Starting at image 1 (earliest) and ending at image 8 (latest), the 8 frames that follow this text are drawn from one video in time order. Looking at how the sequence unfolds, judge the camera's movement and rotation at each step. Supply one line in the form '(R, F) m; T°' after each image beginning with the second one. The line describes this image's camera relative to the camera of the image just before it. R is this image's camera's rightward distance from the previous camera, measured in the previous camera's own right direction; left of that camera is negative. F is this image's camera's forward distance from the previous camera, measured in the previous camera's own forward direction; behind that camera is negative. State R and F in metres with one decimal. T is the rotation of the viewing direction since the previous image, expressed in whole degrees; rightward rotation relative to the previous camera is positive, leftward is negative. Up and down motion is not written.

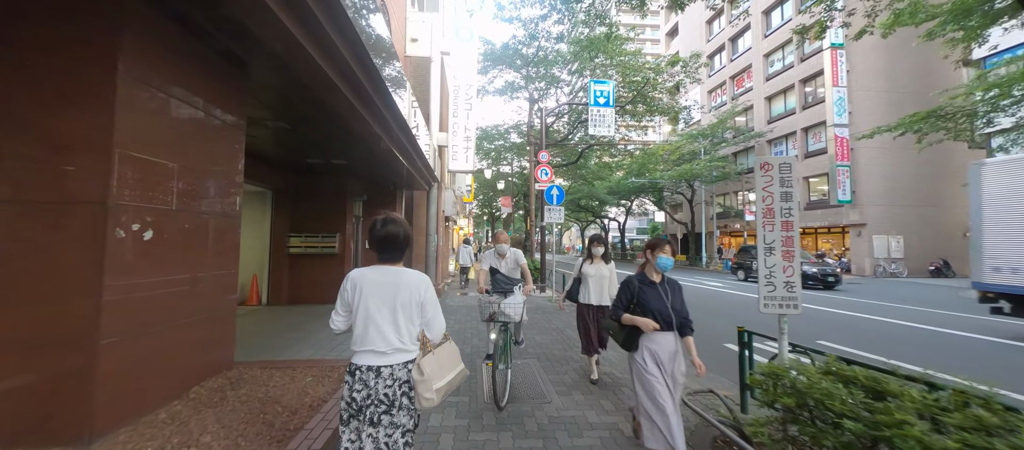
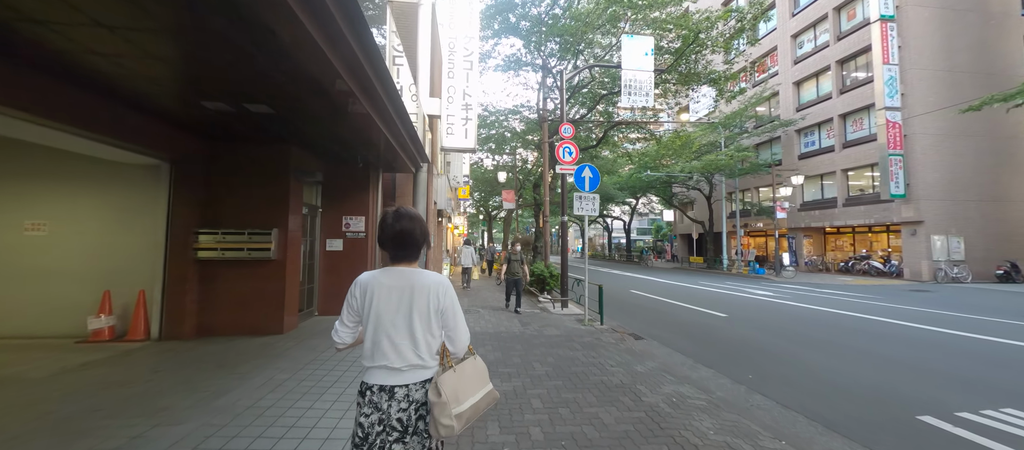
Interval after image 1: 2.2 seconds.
(-0.5, +2.9) m; +1°
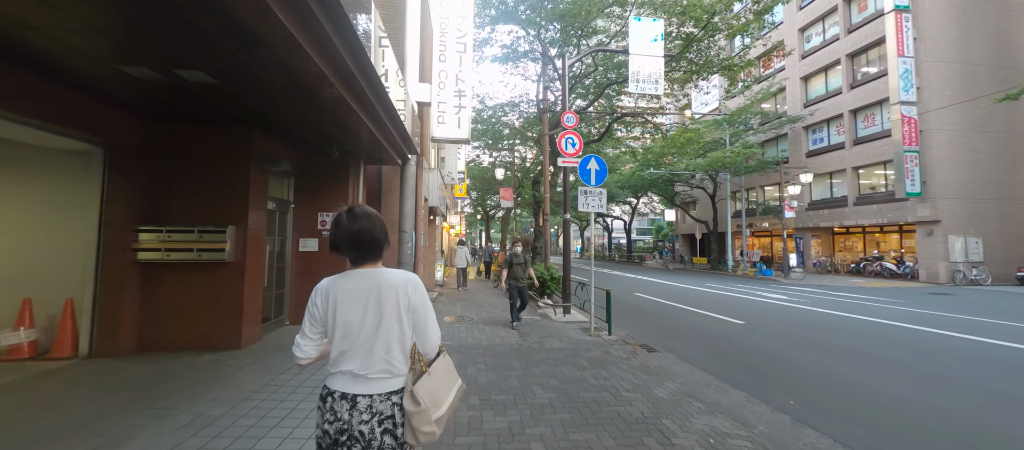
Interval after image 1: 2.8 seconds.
(0.0, +0.8) m; 0°
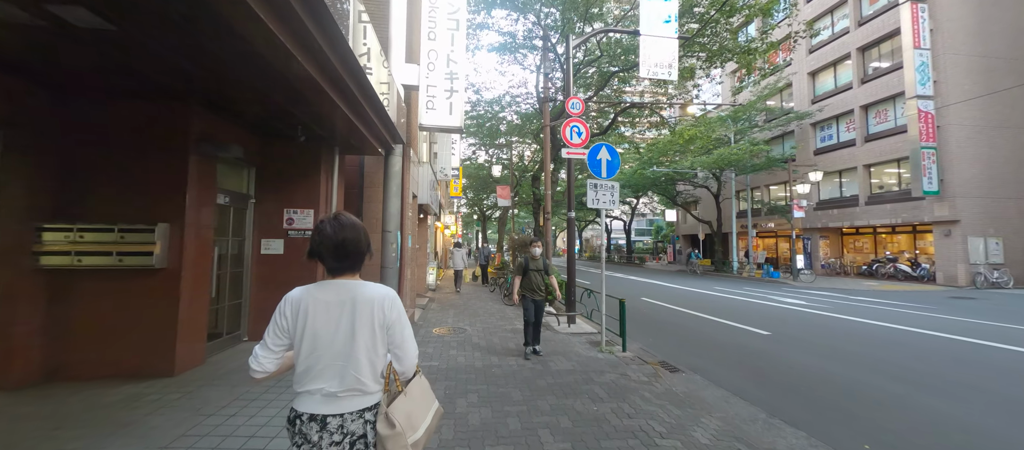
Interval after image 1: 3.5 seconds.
(0.0, +1.0) m; +1°
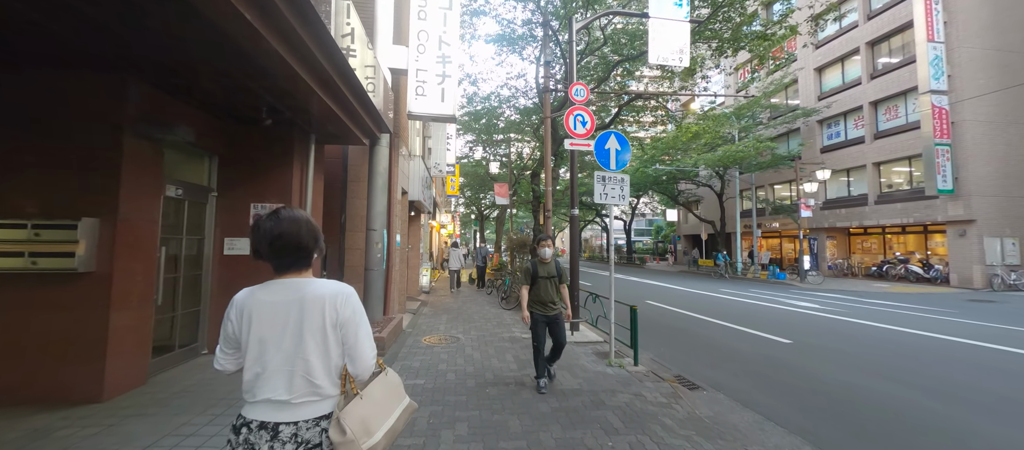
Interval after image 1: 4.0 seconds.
(0.0, +0.7) m; 0°
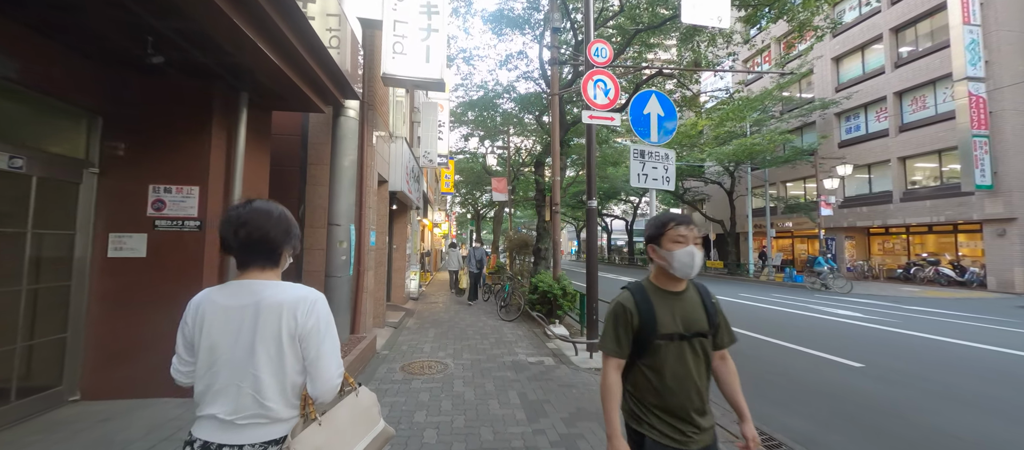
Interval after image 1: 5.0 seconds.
(-0.1, +1.5) m; +1°
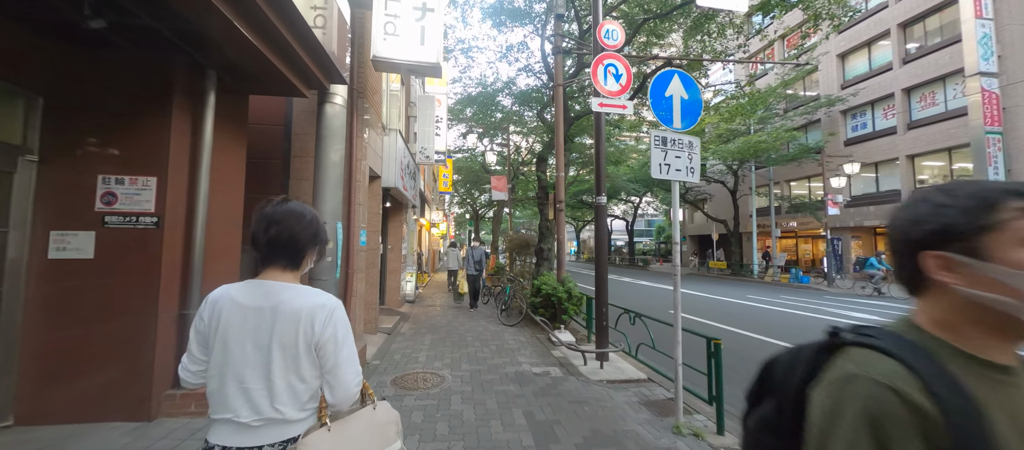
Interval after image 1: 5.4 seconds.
(-0.1, +0.5) m; 0°
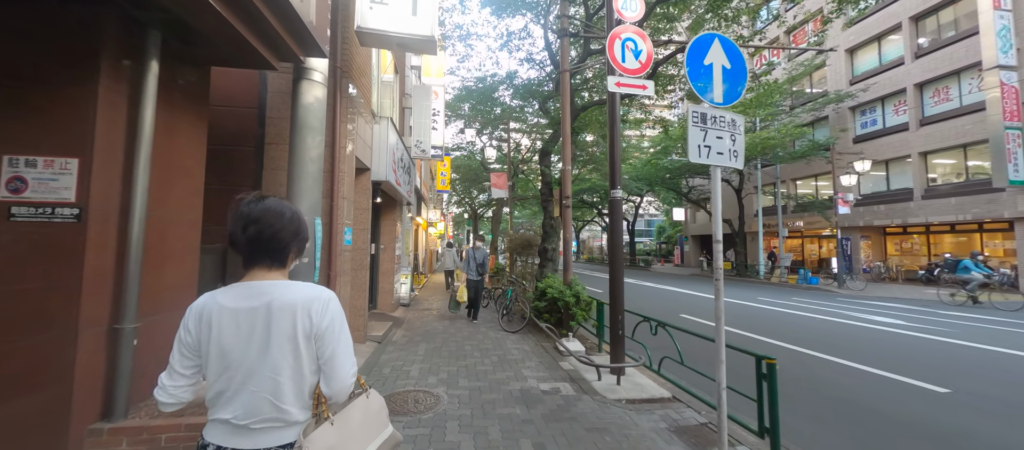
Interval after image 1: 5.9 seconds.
(-0.1, +0.6) m; 0°
